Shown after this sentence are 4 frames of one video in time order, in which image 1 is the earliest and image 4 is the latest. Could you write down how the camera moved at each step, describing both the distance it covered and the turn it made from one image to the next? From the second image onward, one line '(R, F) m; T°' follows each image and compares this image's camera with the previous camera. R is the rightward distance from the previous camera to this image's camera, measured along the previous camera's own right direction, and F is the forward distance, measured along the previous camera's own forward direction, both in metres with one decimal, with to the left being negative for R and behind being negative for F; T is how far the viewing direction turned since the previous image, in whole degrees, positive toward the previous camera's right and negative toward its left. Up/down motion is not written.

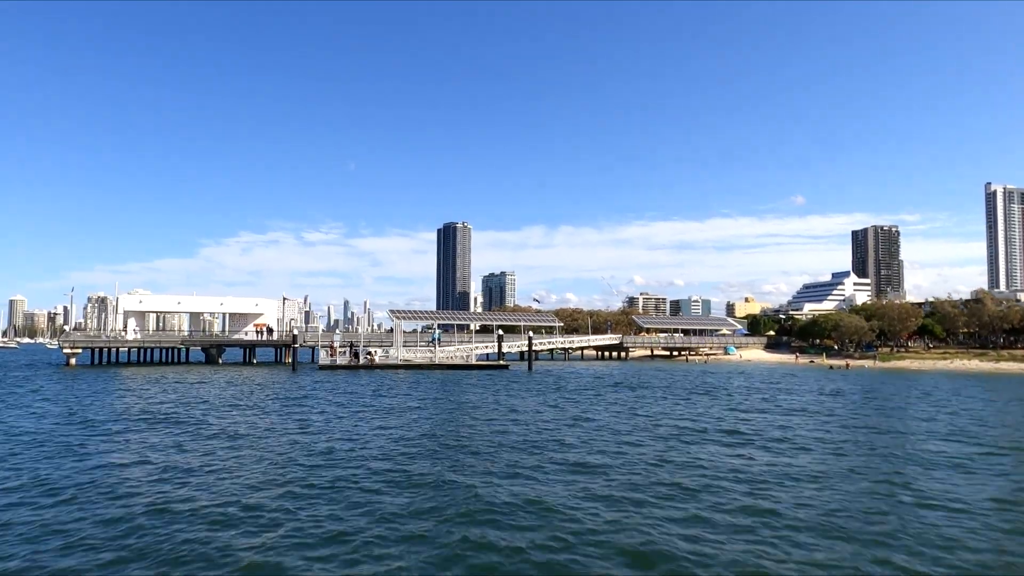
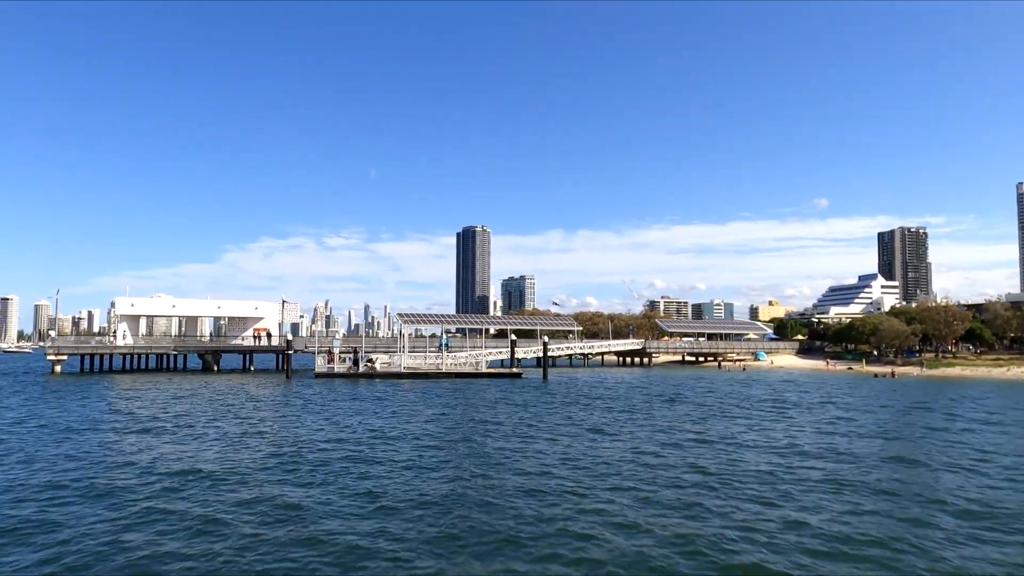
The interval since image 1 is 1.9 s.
(+0.2, +2.3) m; -2°
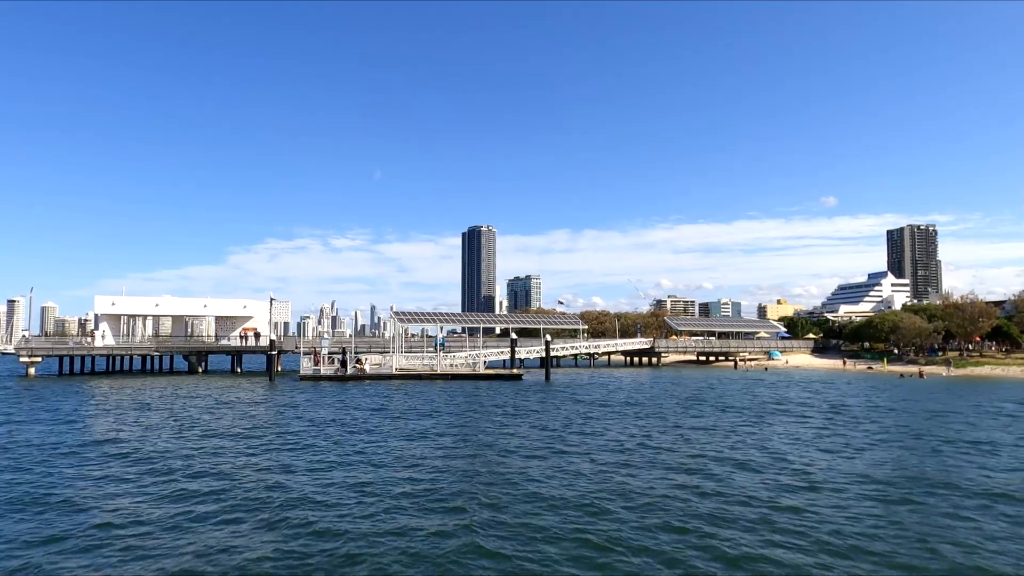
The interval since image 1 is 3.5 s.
(+0.2, +1.7) m; -1°
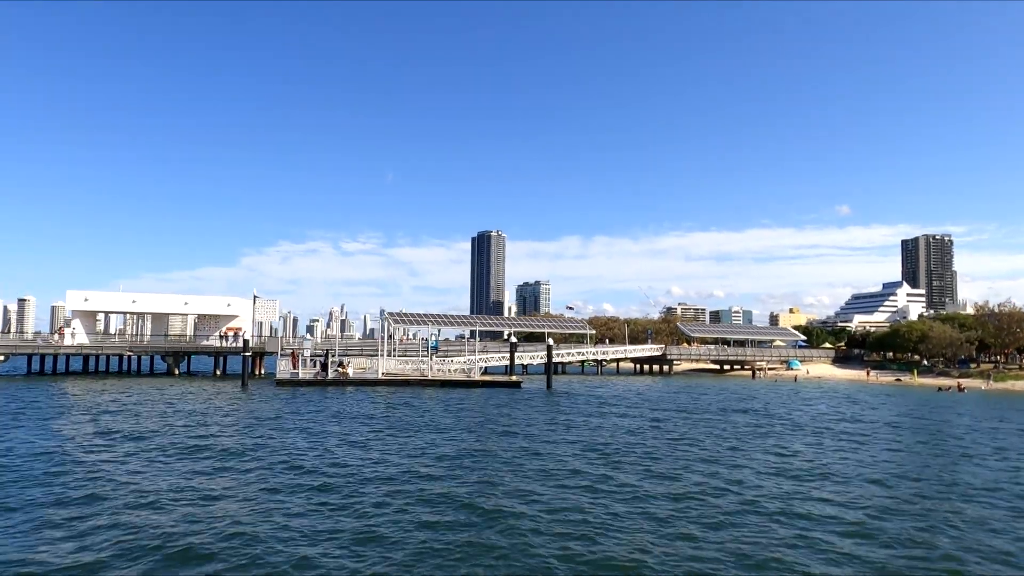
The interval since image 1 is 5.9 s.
(+0.4, +2.1) m; -1°
